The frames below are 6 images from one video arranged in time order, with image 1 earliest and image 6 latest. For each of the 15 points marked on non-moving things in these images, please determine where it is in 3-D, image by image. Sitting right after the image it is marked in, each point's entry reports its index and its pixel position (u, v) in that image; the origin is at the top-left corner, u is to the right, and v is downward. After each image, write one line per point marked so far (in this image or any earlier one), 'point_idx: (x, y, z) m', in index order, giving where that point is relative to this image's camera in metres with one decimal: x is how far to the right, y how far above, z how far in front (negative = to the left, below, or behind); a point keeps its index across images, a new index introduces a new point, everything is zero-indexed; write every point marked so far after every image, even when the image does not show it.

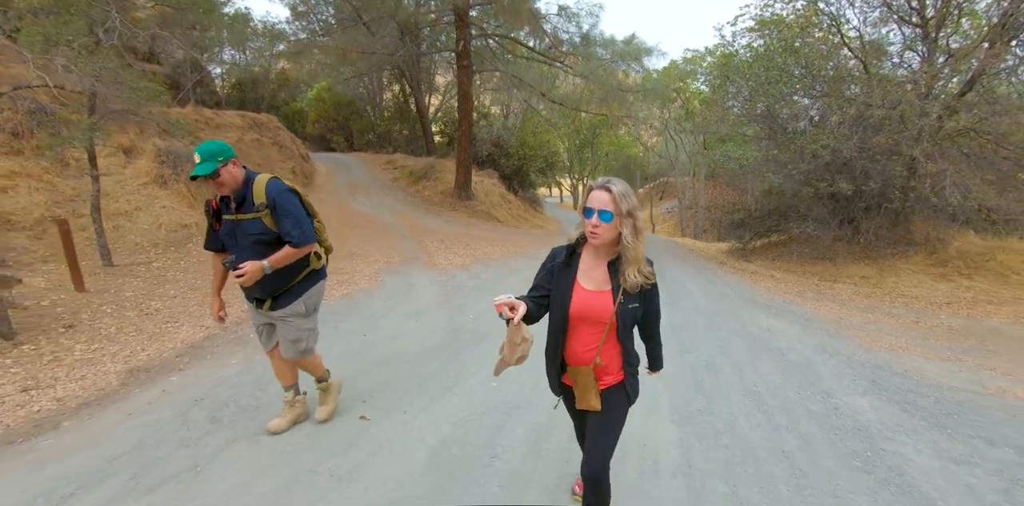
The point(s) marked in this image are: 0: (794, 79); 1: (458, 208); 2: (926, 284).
0: (+6.0, +3.7, +10.1) m
1: (-1.8, +1.5, +15.5) m
2: (+7.5, -0.5, +8.5) m
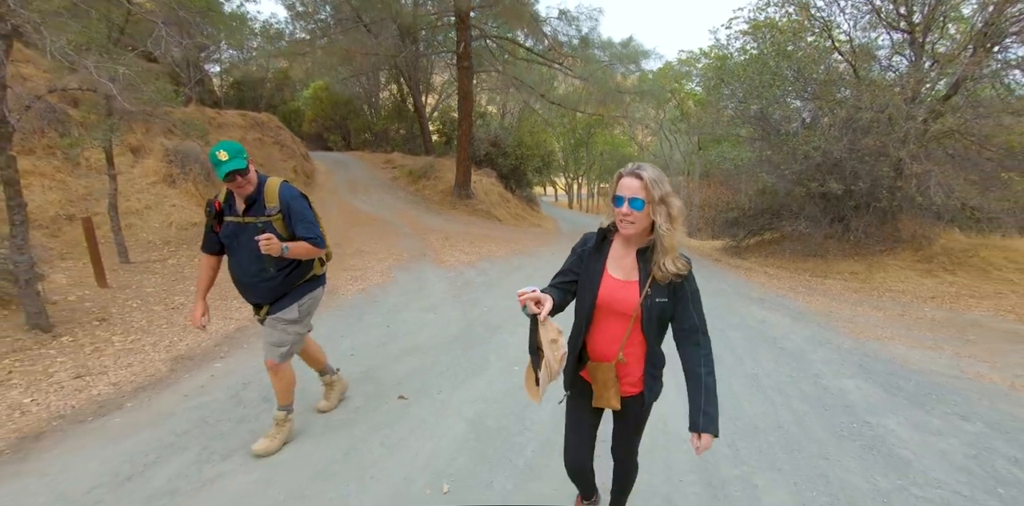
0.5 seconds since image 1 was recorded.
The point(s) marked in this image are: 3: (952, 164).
0: (+6.1, +3.8, +10.4) m
1: (-1.8, +1.6, +15.7) m
2: (+7.5, -0.5, +8.8) m
3: (+9.2, +1.8, +9.7) m
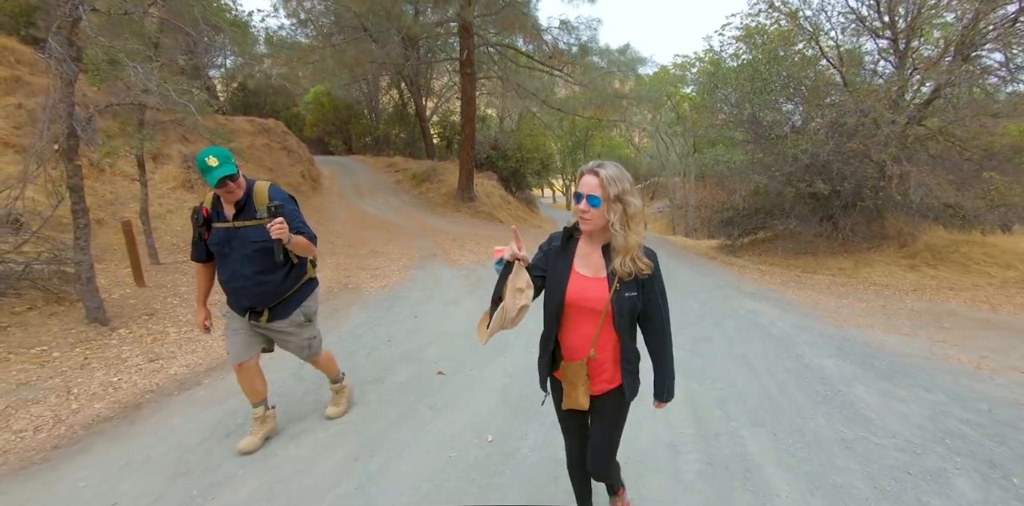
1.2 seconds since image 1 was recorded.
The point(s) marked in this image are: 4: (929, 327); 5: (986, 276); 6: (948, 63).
0: (+6.1, +3.8, +10.9) m
1: (-1.7, +1.5, +16.1) m
2: (+7.6, -0.4, +9.3) m
3: (+9.3, +1.9, +10.2) m
4: (+5.4, -0.9, +6.0) m
5: (+9.2, -0.4, +9.1) m
6: (+8.9, +3.8, +9.5) m
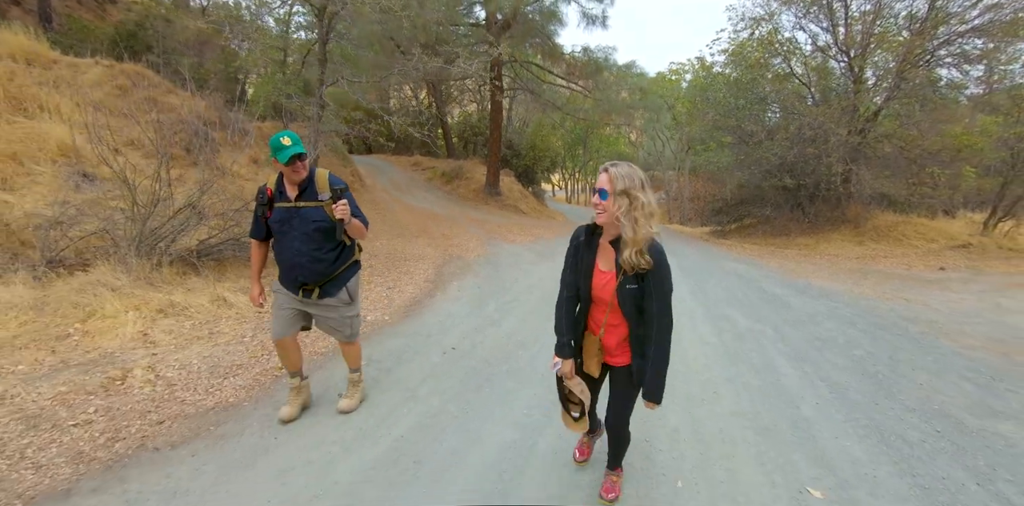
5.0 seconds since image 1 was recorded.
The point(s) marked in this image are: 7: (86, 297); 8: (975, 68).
0: (+7.0, +4.4, +13.6) m
1: (-0.9, +2.0, +18.7) m
2: (+8.6, +0.2, +12.1) m
3: (+10.2, +2.5, +13.0) m
4: (+6.4, -0.5, +8.7) m
5: (+10.2, +0.1, +11.9) m
6: (+9.9, +4.3, +12.2) m
7: (-4.4, -0.4, +4.8) m
8: (+11.8, +4.7, +11.7) m
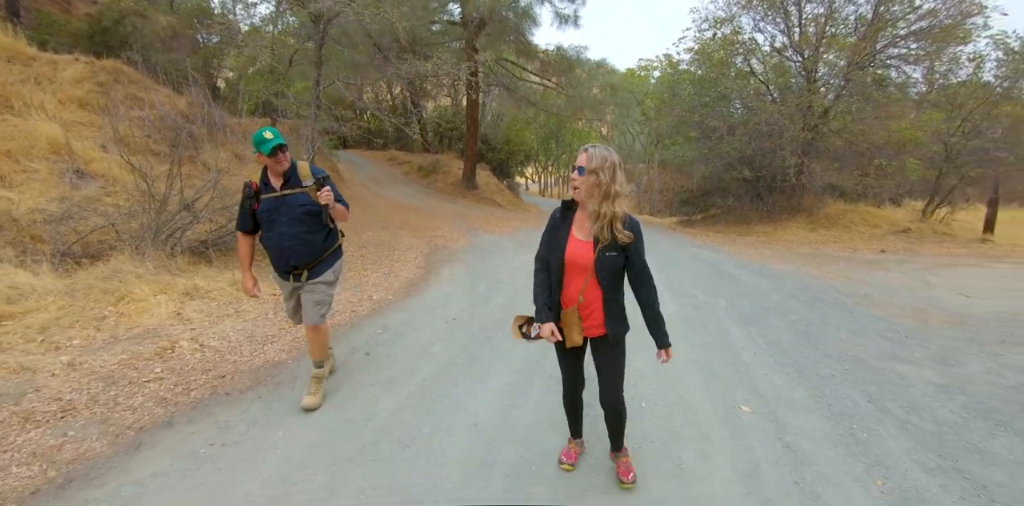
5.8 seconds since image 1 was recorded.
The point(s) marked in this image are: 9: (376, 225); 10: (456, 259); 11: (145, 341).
0: (+6.4, +4.8, +14.6) m
1: (-1.8, +2.4, +19.2) m
2: (+8.1, +0.6, +13.2) m
3: (+9.6, +2.9, +14.1) m
4: (+6.1, -0.1, +9.8) m
5: (+9.7, +0.6, +13.1) m
6: (+9.3, +4.8, +13.4) m
7: (-4.5, -0.3, +5.3) m
8: (+11.2, +5.1, +13.0) m
9: (-3.6, +0.7, +12.2) m
10: (-1.0, -0.1, +8.1) m
11: (-3.2, -0.8, +4.1) m
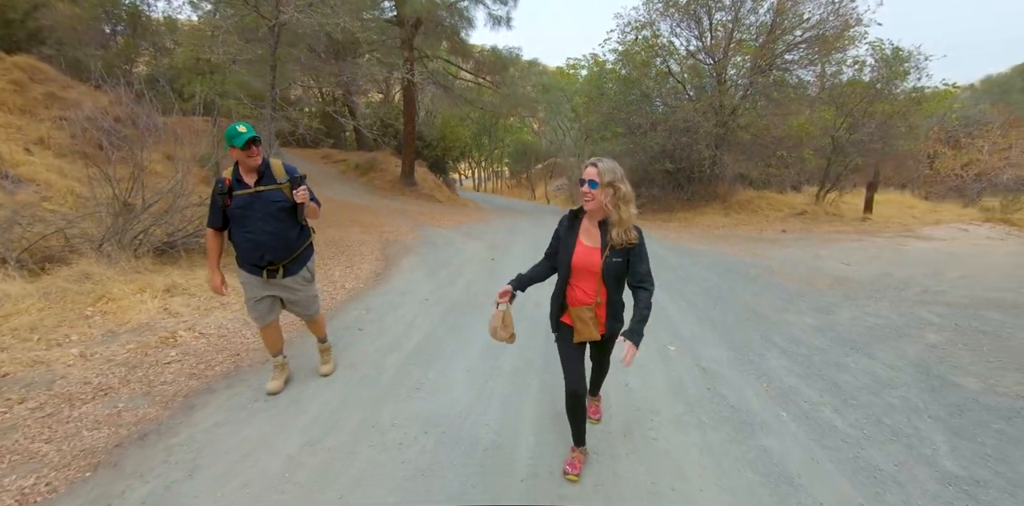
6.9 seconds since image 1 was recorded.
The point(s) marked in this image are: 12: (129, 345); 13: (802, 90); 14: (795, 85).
0: (+4.4, +5.3, +16.0) m
1: (-4.2, +2.5, +19.5) m
2: (+6.5, +1.1, +14.9) m
3: (+7.7, +3.5, +16.0) m
4: (+5.0, +0.3, +11.2) m
5: (+8.1, +1.2, +15.0) m
6: (+7.4, +5.4, +15.2) m
7: (-4.9, -0.4, +5.4) m
8: (+9.4, +5.8, +15.0) m
9: (-4.9, +0.8, +12.4) m
10: (-1.8, 0.0, +8.7) m
11: (-3.5, -0.8, +4.4) m
12: (-3.4, -0.8, +4.1) m
13: (+9.3, +5.3, +15.5) m
14: (+9.1, +5.4, +15.4) m
